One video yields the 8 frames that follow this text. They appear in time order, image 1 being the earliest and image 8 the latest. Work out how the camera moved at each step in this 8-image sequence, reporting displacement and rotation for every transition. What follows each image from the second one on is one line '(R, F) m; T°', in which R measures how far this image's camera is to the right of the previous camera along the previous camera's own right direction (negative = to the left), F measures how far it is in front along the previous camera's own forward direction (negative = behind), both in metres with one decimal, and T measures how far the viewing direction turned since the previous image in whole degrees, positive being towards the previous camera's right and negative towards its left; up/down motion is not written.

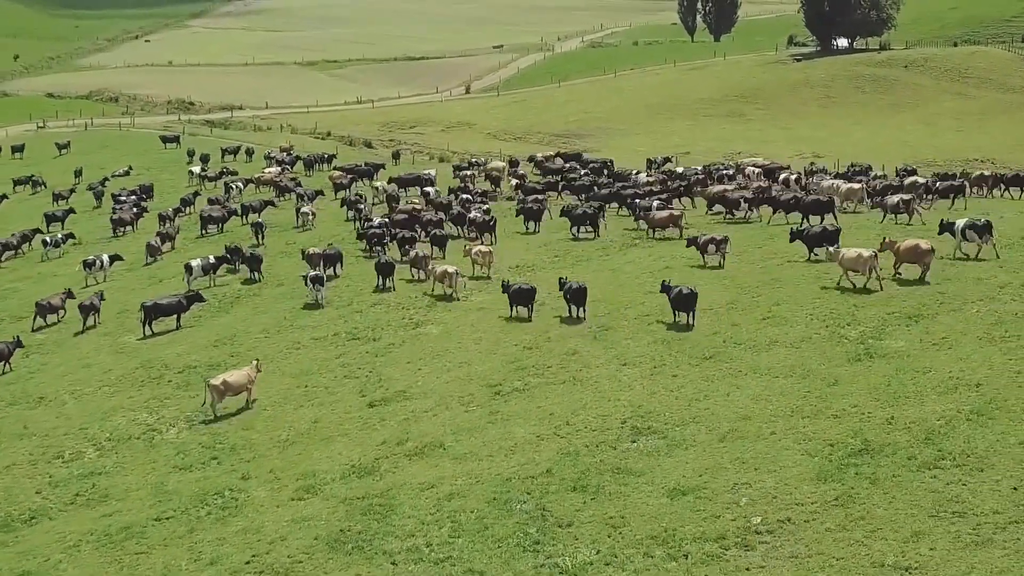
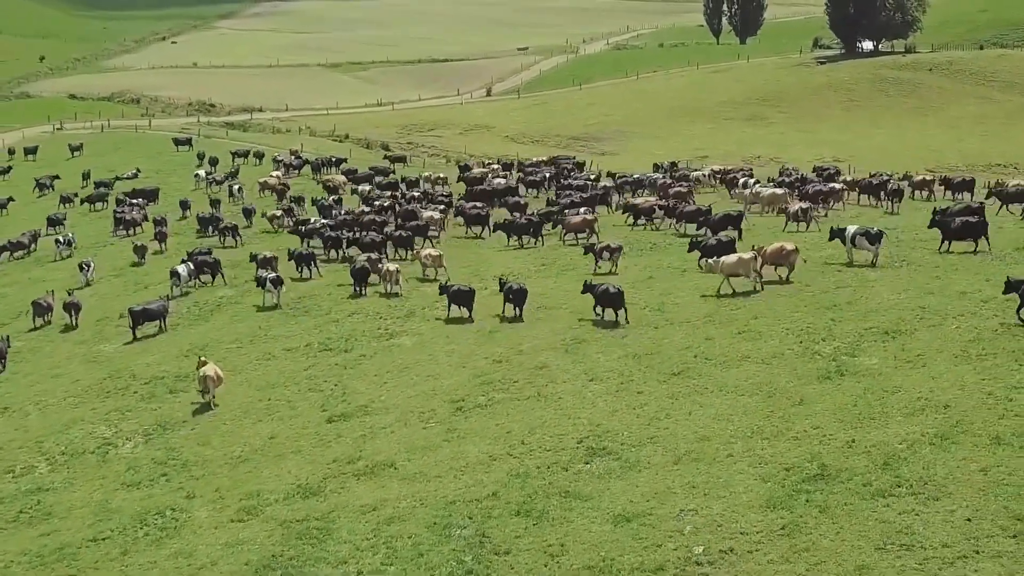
(+0.9, +0.7) m; -1°
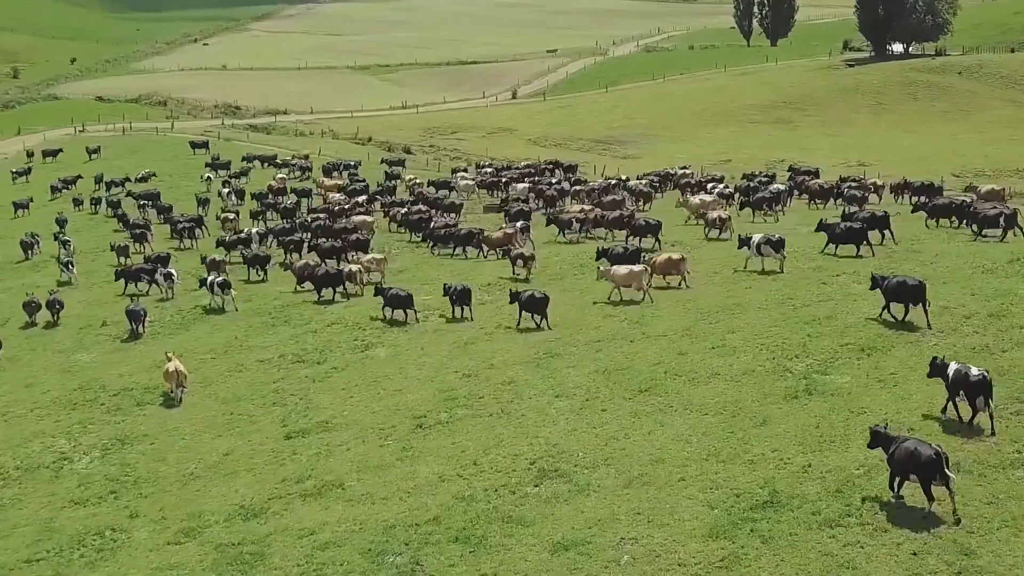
(+1.0, +0.6) m; -1°
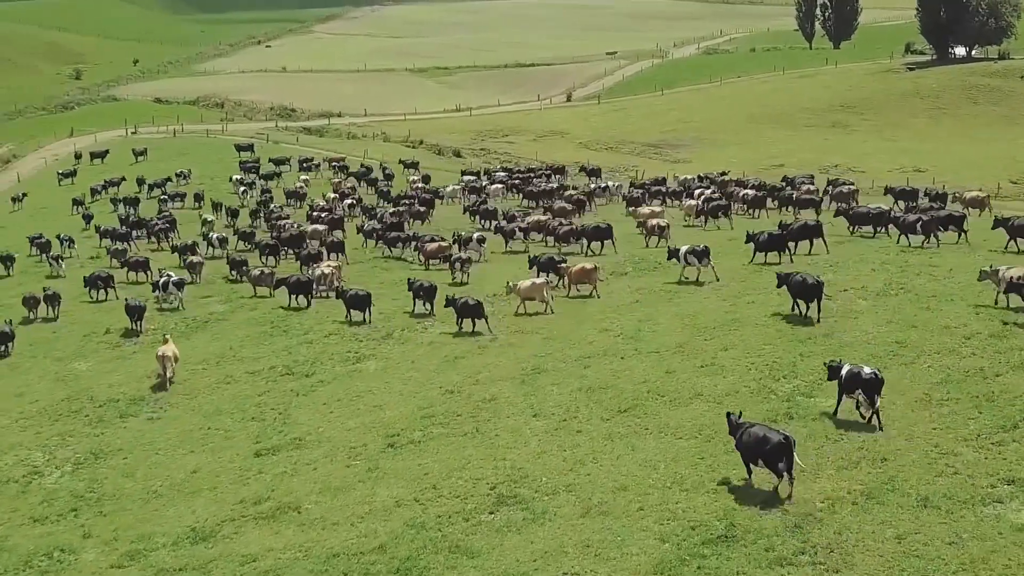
(+1.2, +0.7) m; -2°
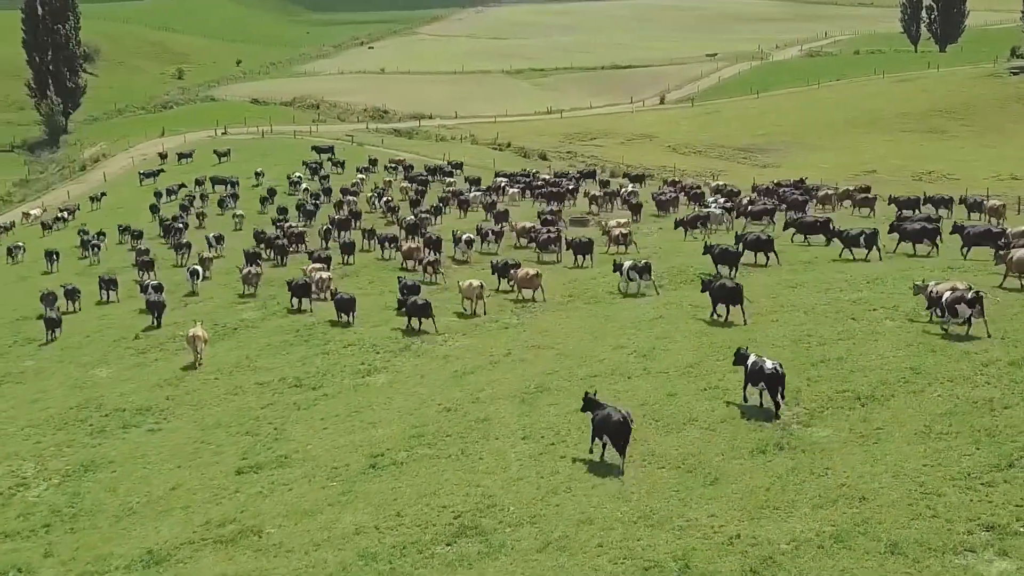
(+1.5, +0.9) m; -4°
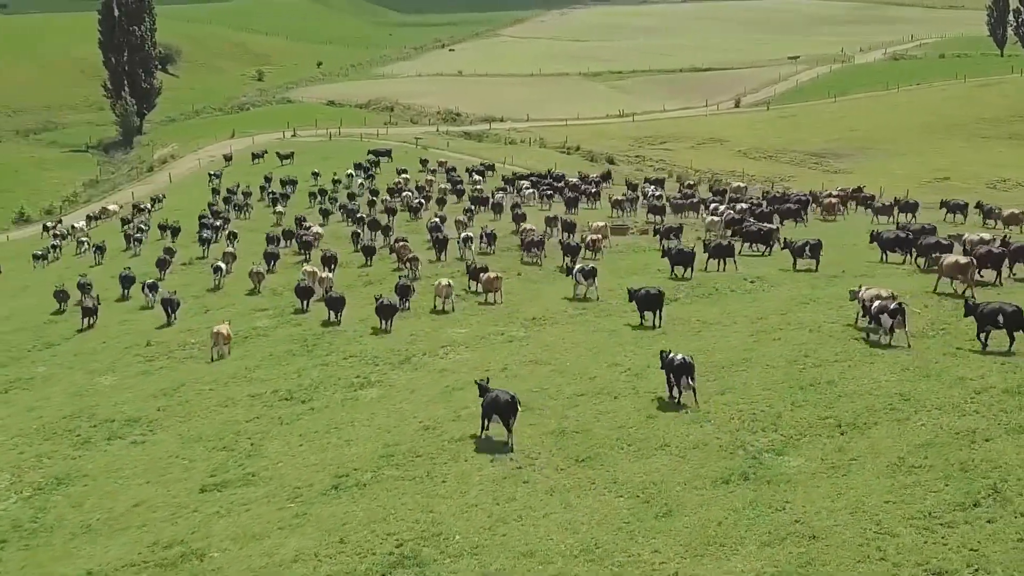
(+1.4, +0.7) m; -3°
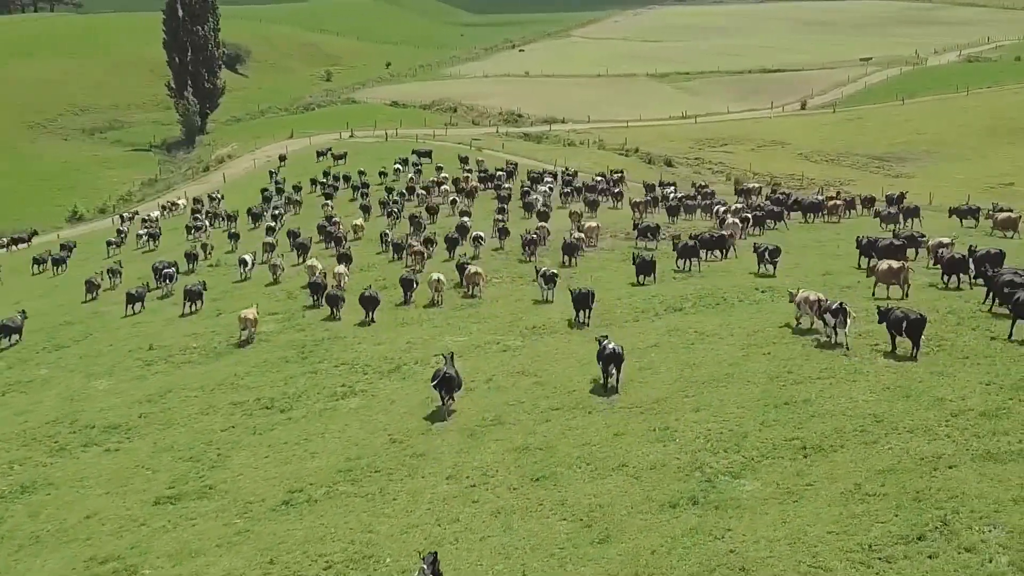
(+1.4, +0.7) m; -3°
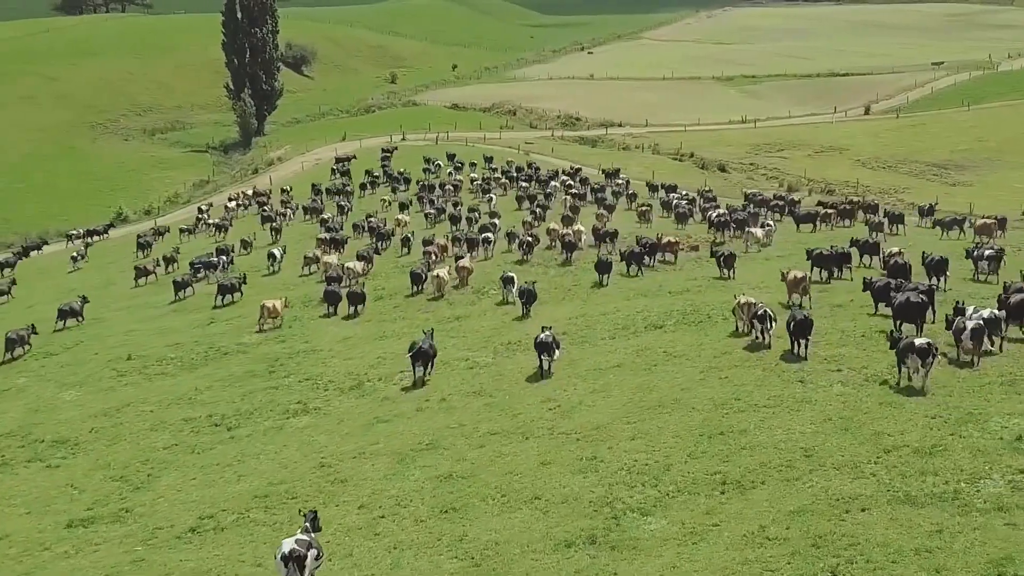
(+1.8, +0.8) m; -3°
